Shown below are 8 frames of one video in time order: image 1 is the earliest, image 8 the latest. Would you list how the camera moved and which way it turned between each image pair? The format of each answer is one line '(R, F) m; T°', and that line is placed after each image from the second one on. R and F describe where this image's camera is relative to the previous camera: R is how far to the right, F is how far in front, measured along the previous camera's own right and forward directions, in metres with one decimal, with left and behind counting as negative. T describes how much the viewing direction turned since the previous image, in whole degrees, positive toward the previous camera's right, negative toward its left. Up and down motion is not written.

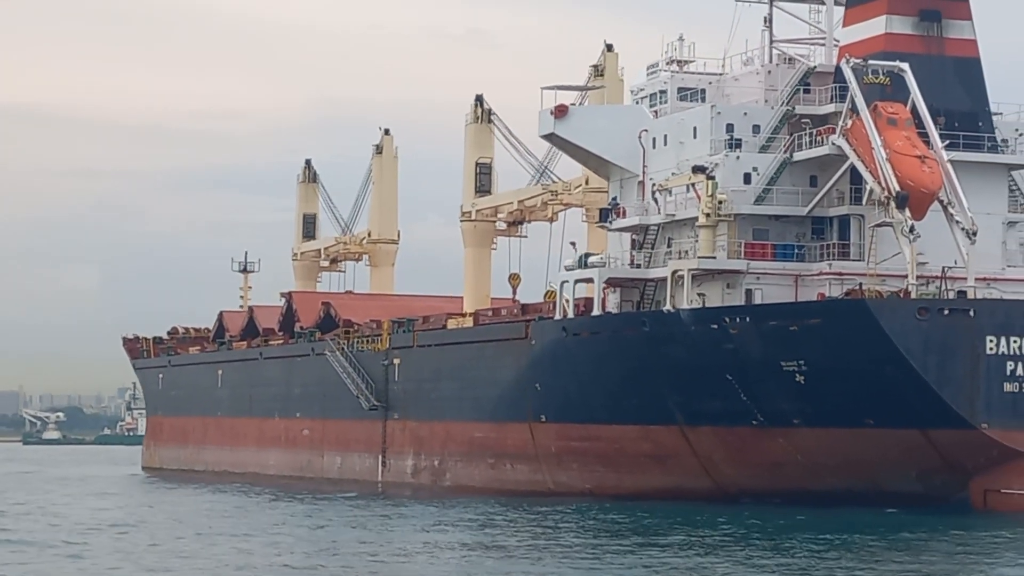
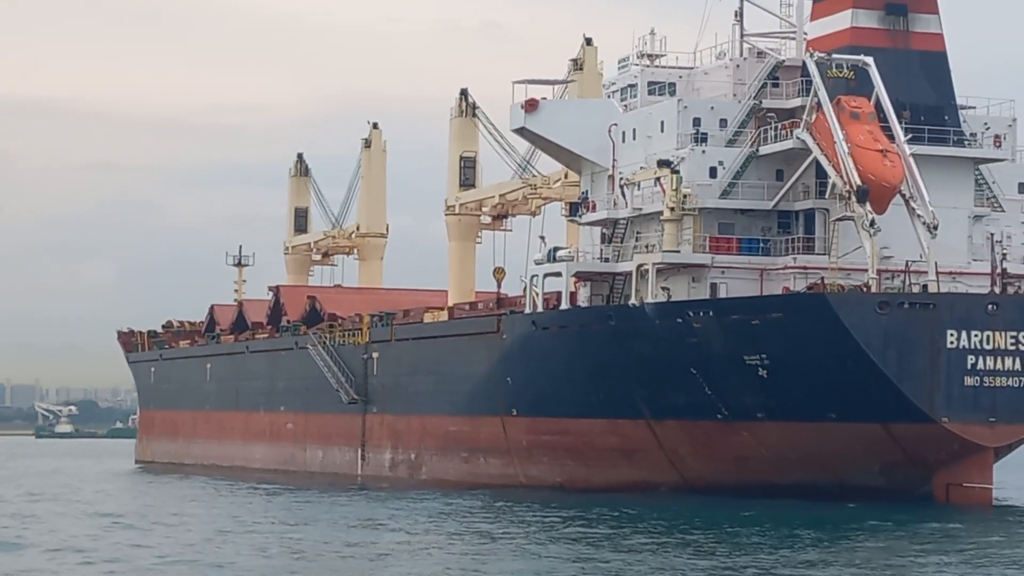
(+0.7, 0.0) m; 0°
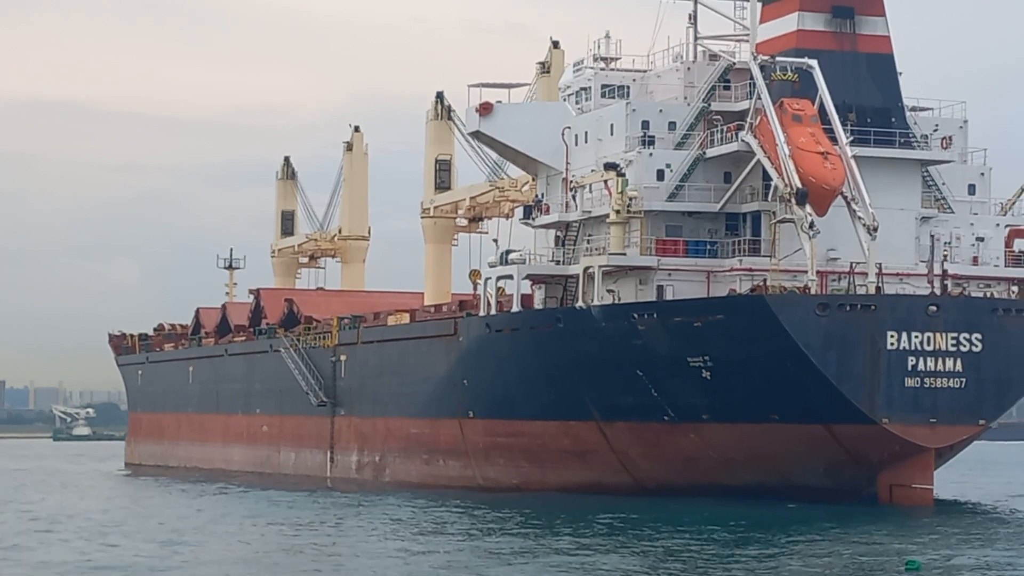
(+1.1, -0.1) m; 0°
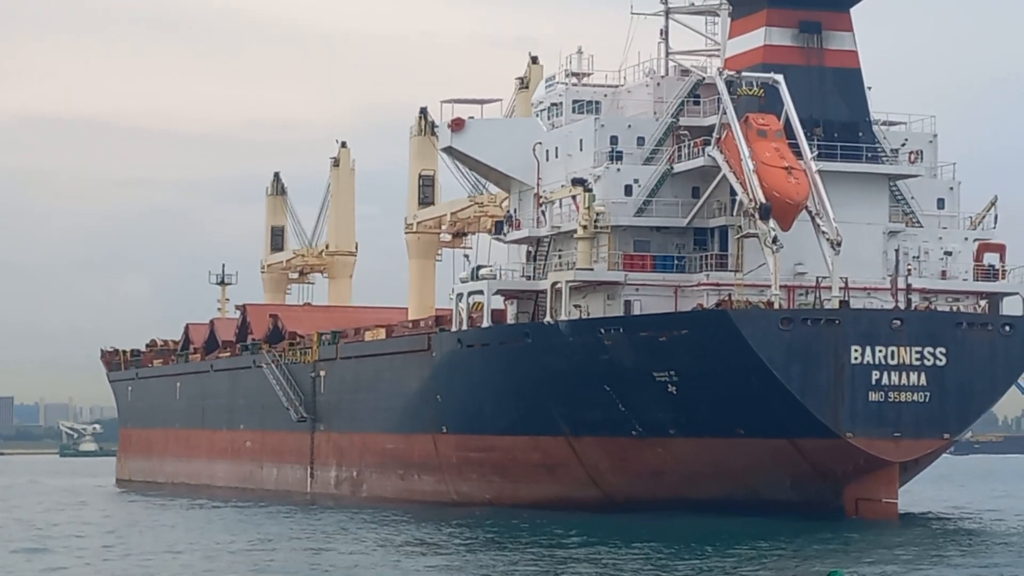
(+0.6, -0.1) m; 0°
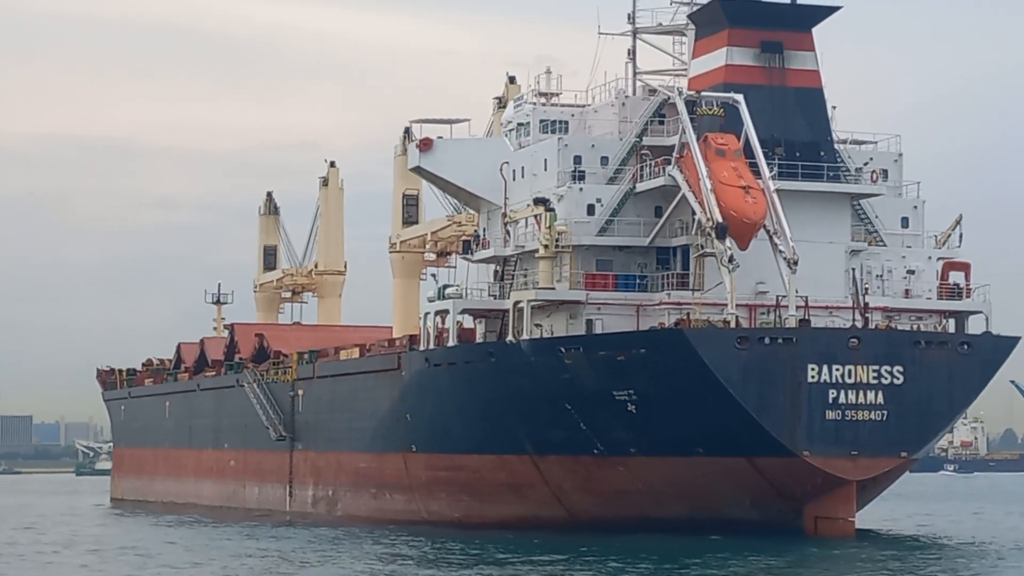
(+0.9, -0.1) m; 0°
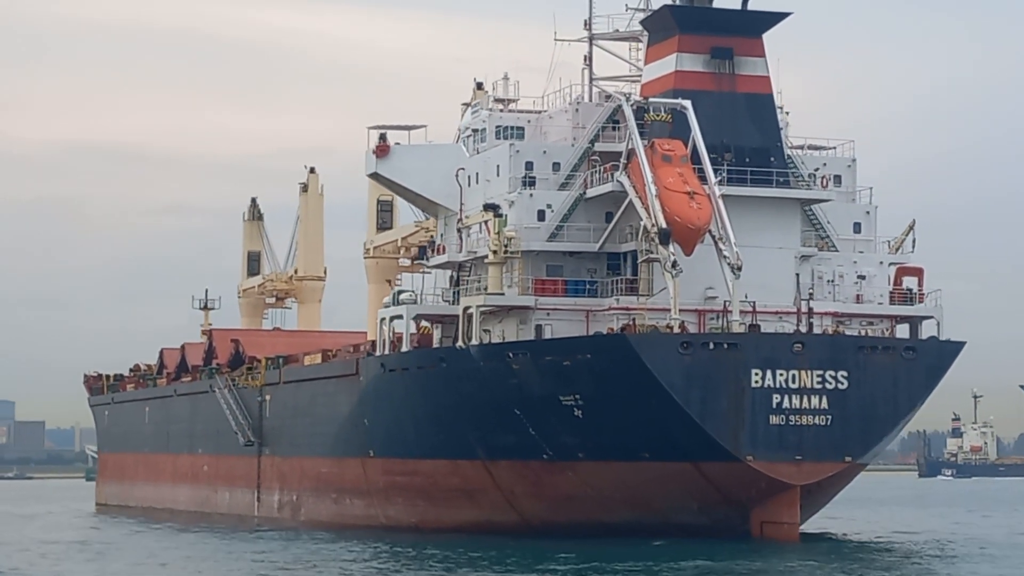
(+1.0, -0.1) m; 0°
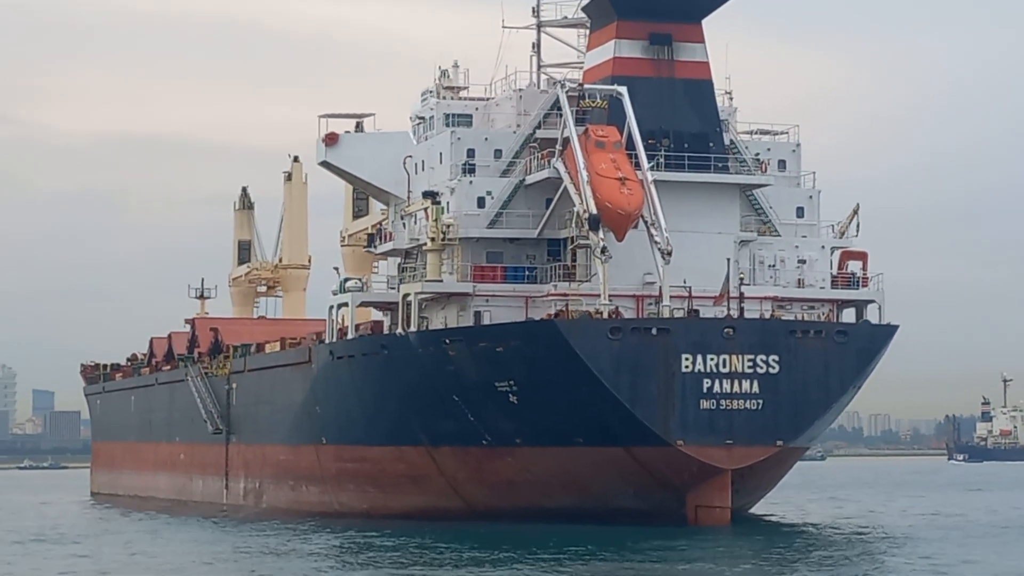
(+1.5, -0.1) m; -1°
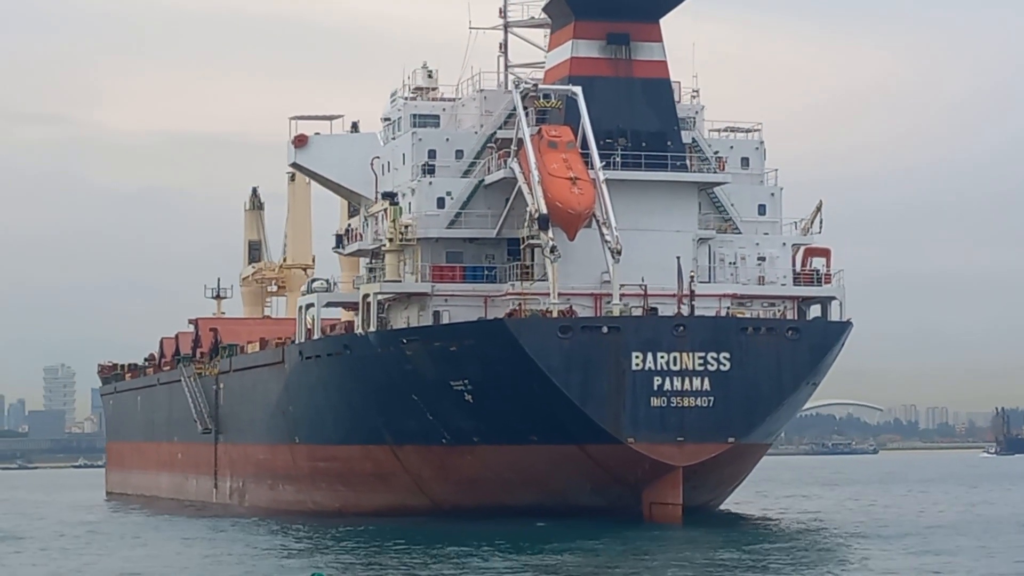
(+1.4, -0.2) m; -1°
